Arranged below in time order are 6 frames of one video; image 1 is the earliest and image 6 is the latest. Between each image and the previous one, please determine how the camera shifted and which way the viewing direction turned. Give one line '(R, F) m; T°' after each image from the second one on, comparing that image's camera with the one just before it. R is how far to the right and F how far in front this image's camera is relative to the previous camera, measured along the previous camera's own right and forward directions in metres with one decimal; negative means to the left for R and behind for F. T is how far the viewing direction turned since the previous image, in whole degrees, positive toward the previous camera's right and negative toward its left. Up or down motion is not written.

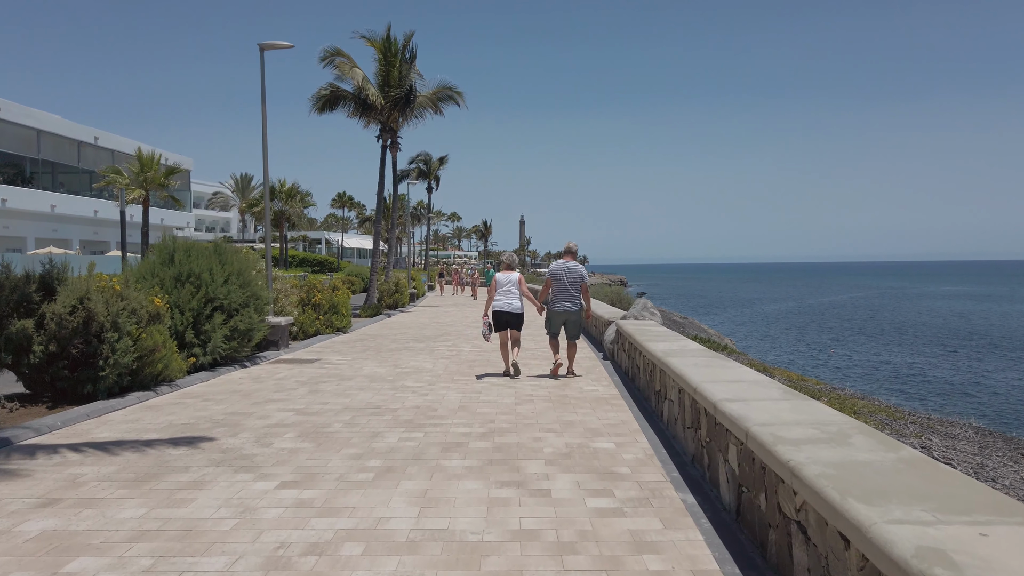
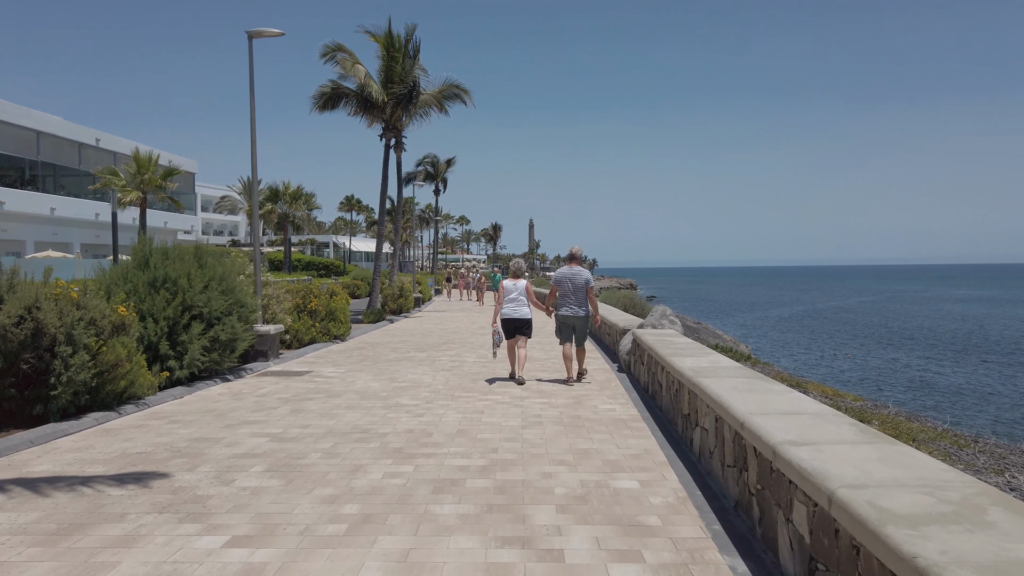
(0.0, +0.9) m; -1°
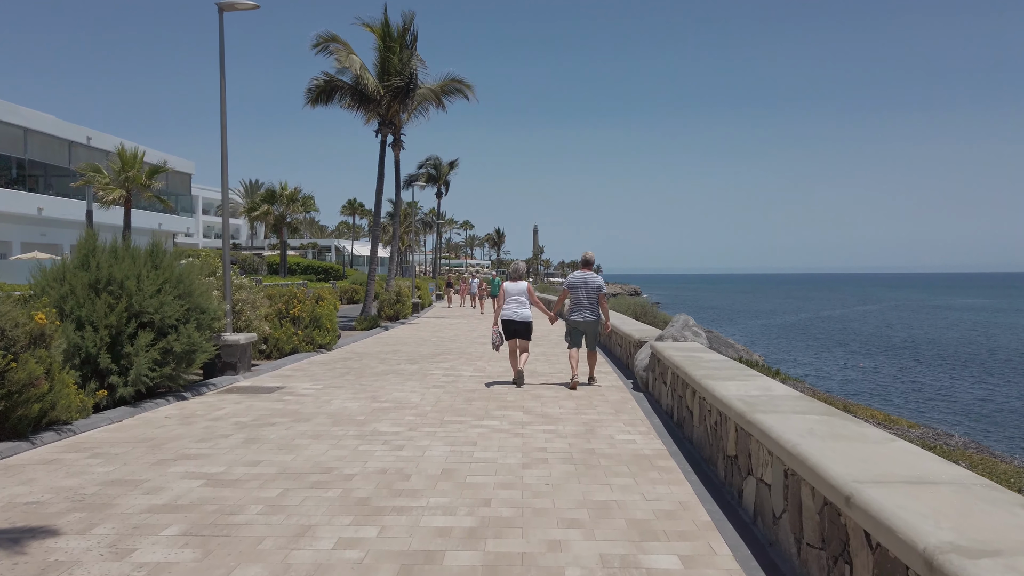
(0.0, +1.3) m; 0°
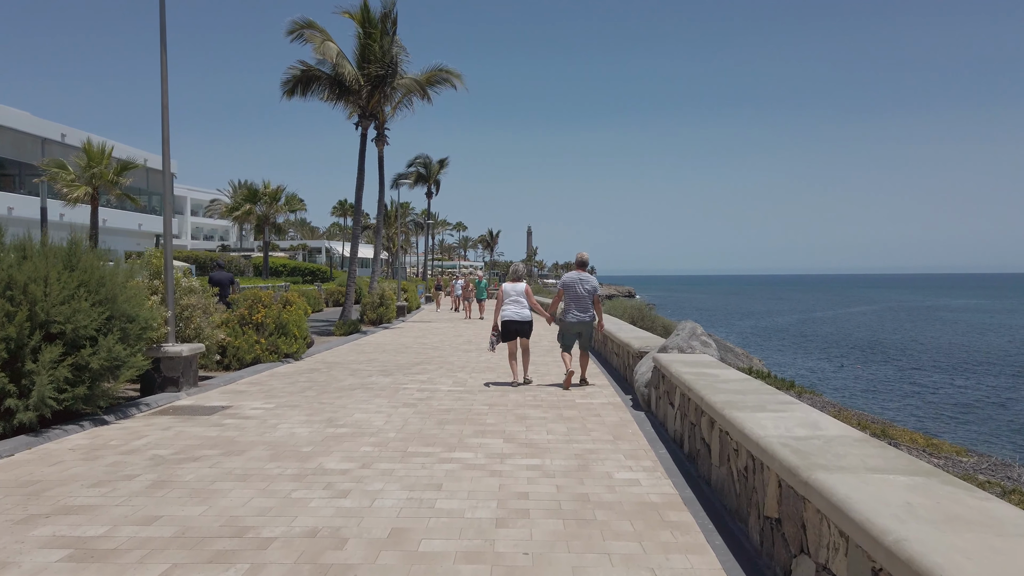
(+0.1, +1.2) m; 0°
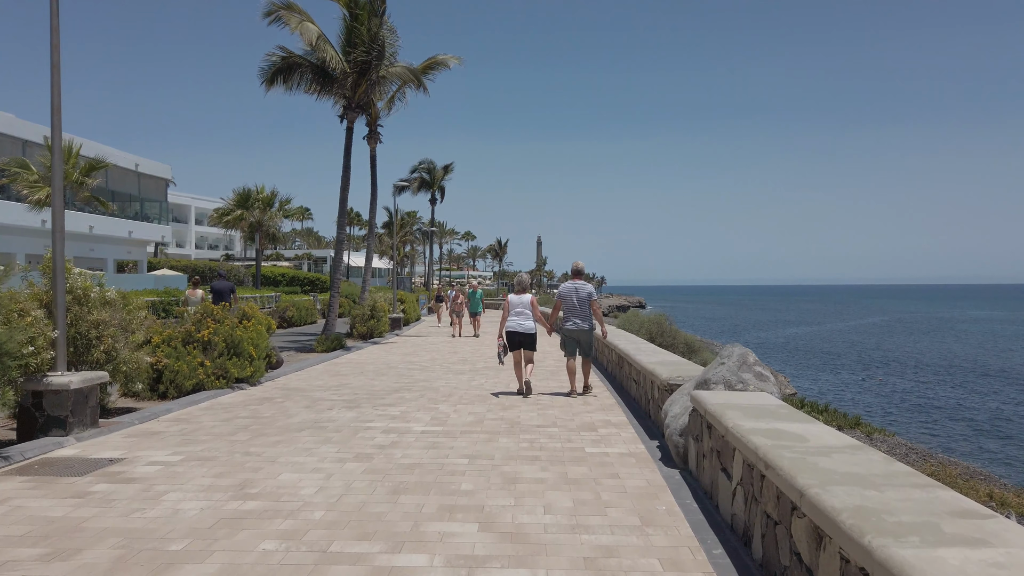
(+0.2, +2.1) m; -1°
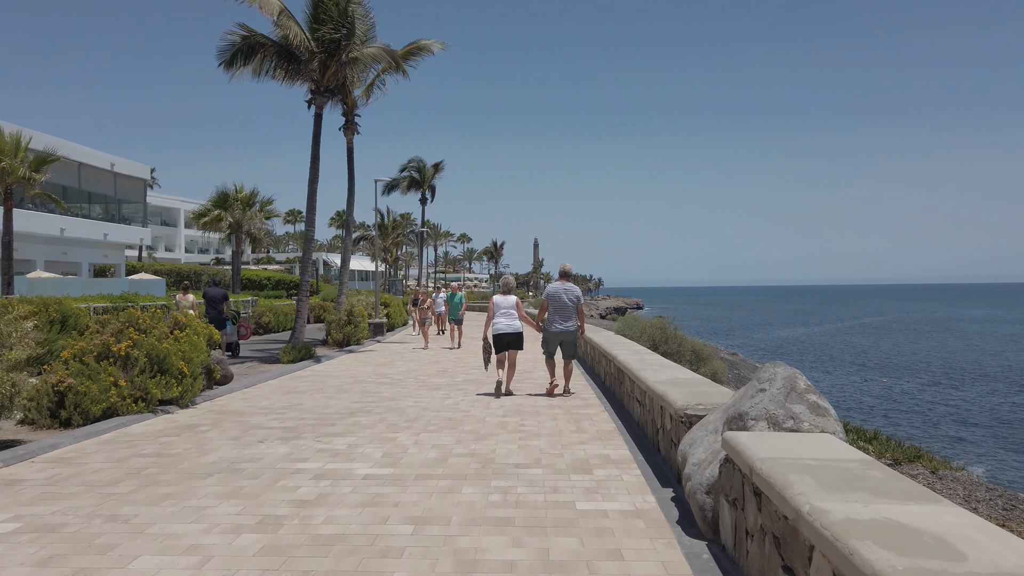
(+0.2, +1.7) m; 0°
